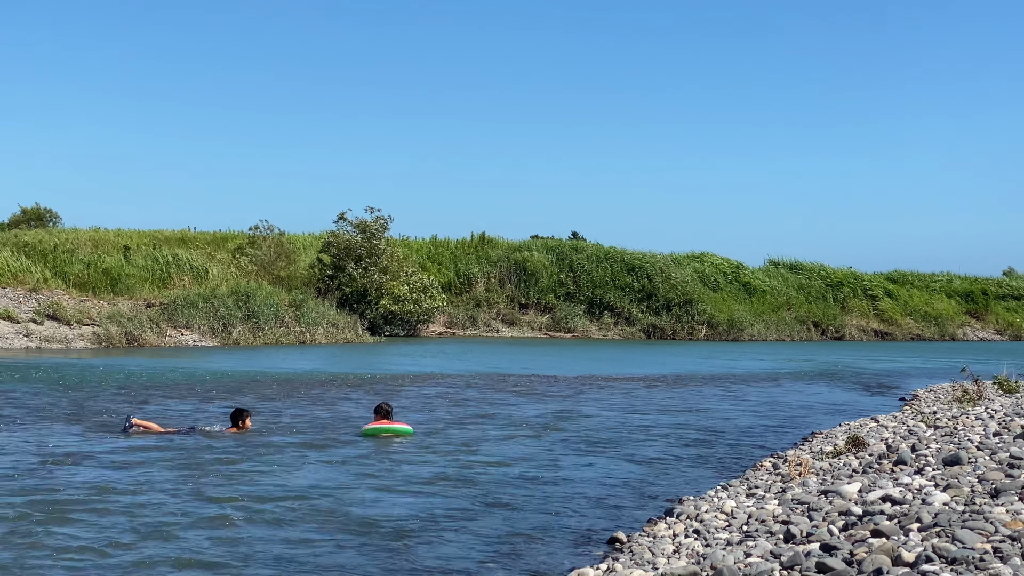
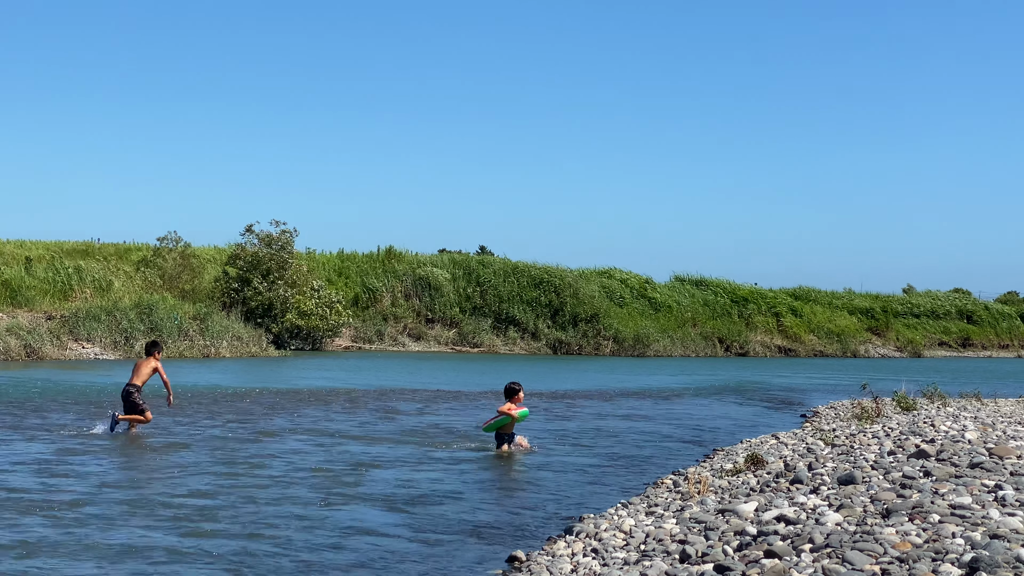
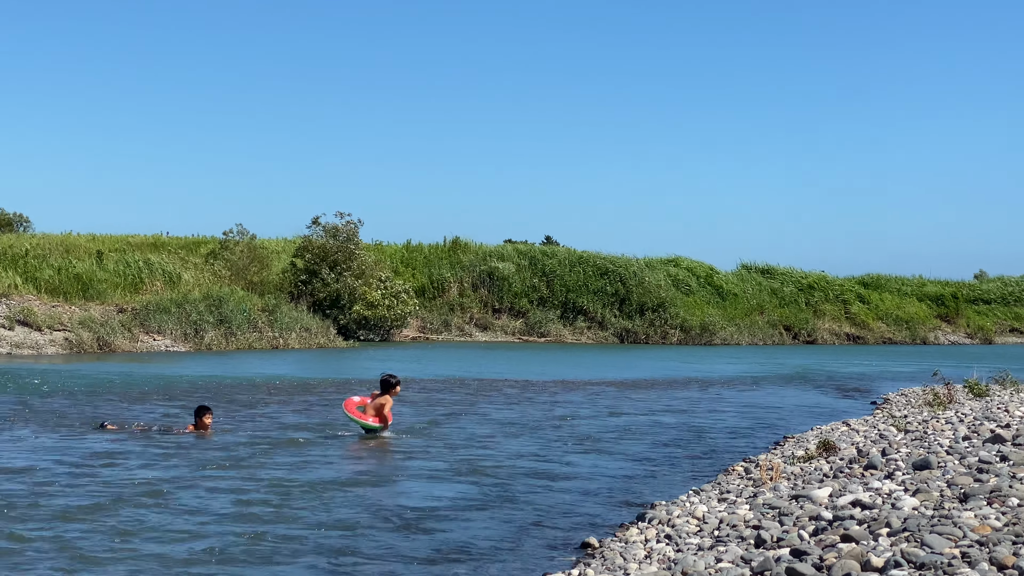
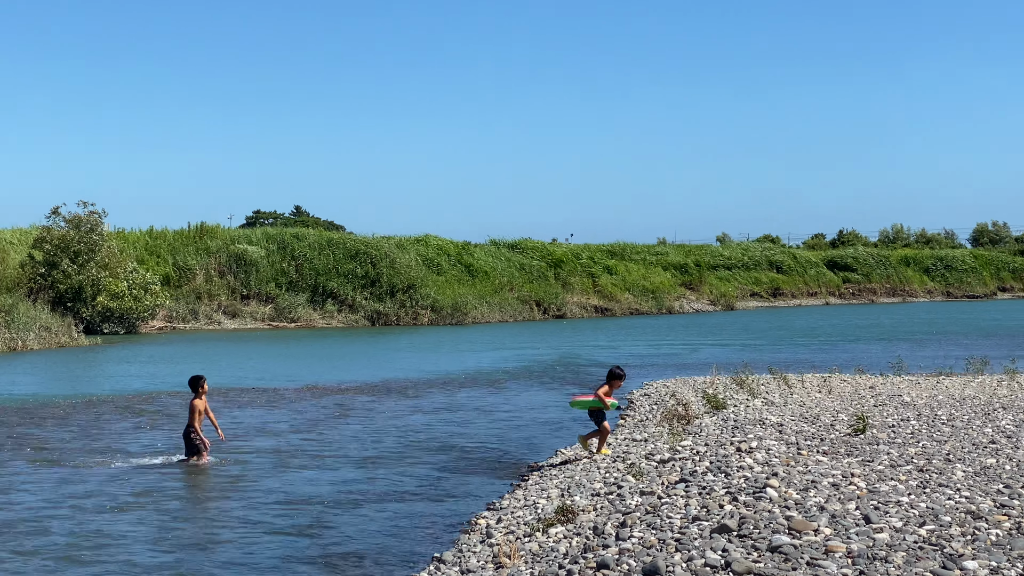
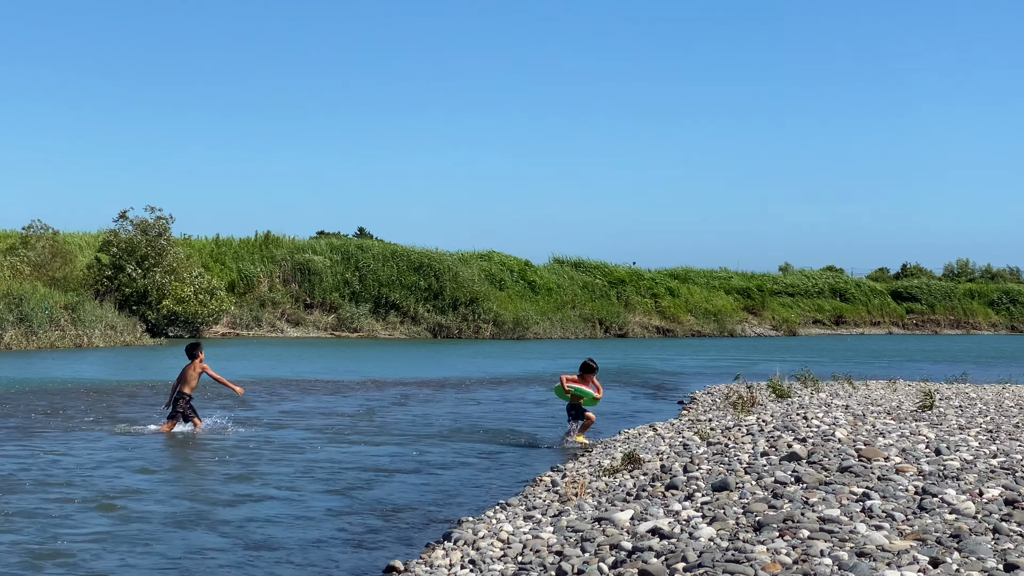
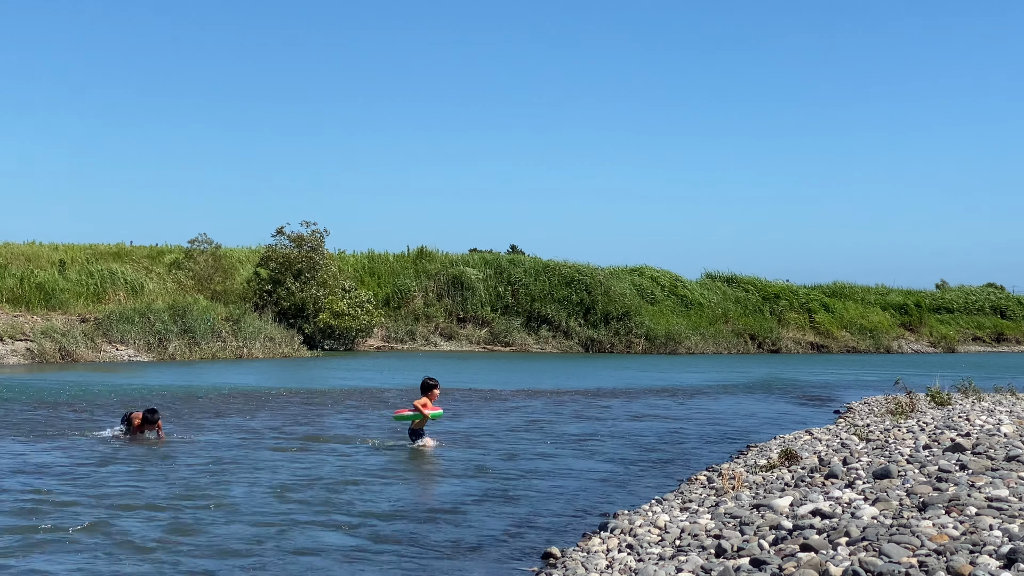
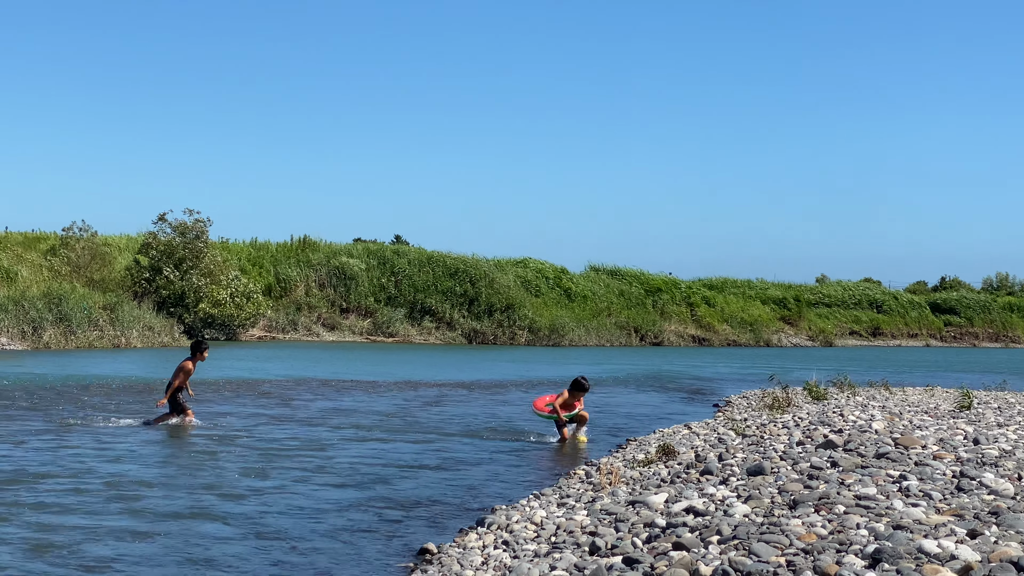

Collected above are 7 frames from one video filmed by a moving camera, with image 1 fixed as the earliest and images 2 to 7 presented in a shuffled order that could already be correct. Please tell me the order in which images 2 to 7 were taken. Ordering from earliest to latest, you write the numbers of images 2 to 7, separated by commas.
3, 6, 2, 7, 5, 4
